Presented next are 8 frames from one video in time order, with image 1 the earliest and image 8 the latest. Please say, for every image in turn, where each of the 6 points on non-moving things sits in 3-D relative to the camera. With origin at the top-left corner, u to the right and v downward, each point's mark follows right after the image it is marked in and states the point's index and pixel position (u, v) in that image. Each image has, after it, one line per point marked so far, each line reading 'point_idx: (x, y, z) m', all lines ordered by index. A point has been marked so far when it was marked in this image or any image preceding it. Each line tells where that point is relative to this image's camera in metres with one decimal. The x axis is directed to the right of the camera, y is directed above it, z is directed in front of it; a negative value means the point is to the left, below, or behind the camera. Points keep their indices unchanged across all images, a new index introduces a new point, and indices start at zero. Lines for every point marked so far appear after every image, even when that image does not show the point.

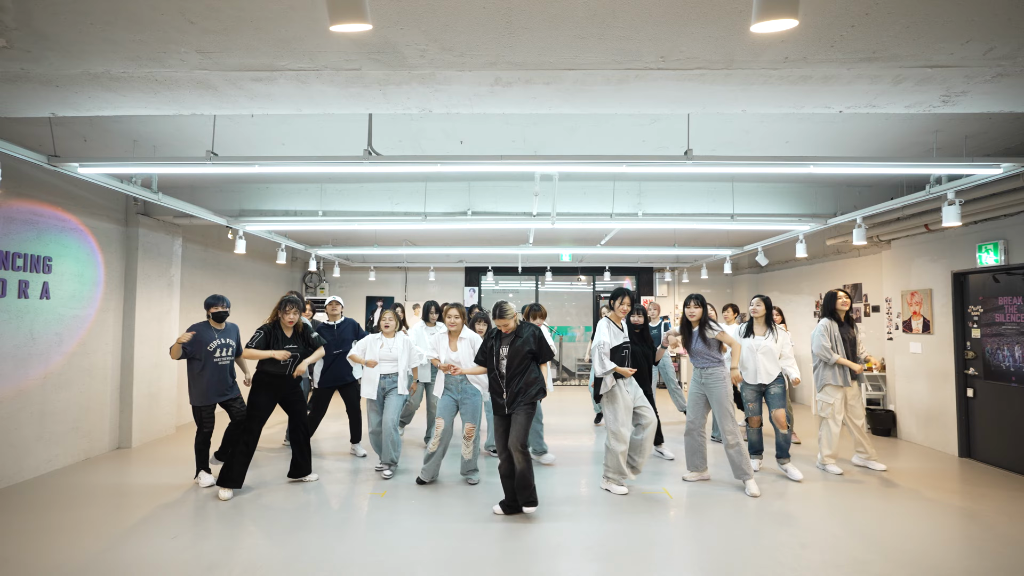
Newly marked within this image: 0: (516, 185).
0: (0.0, +1.1, +5.3) m
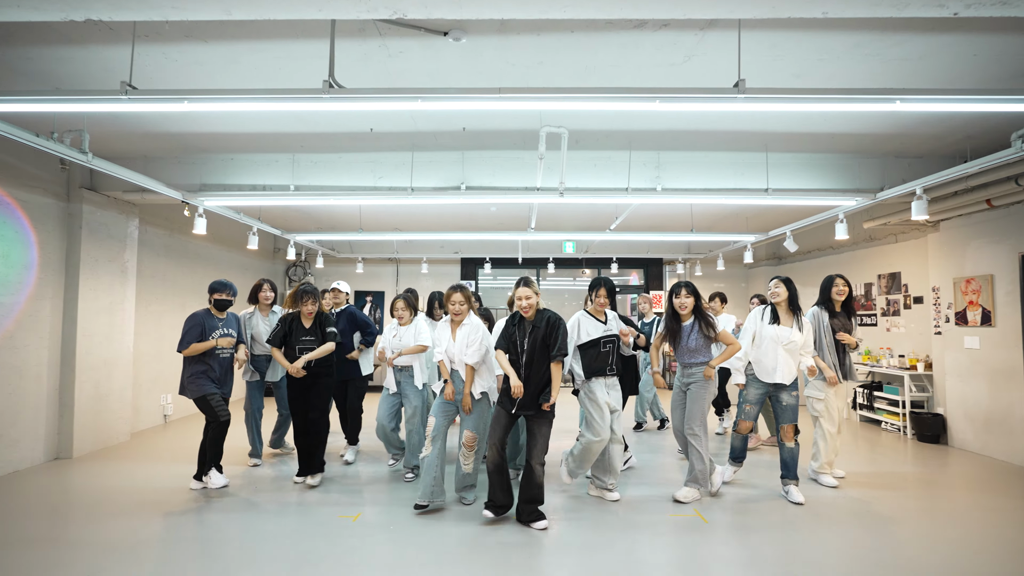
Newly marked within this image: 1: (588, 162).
0: (0.0, +1.3, +4.6) m
1: (+0.7, +1.2, +4.7) m
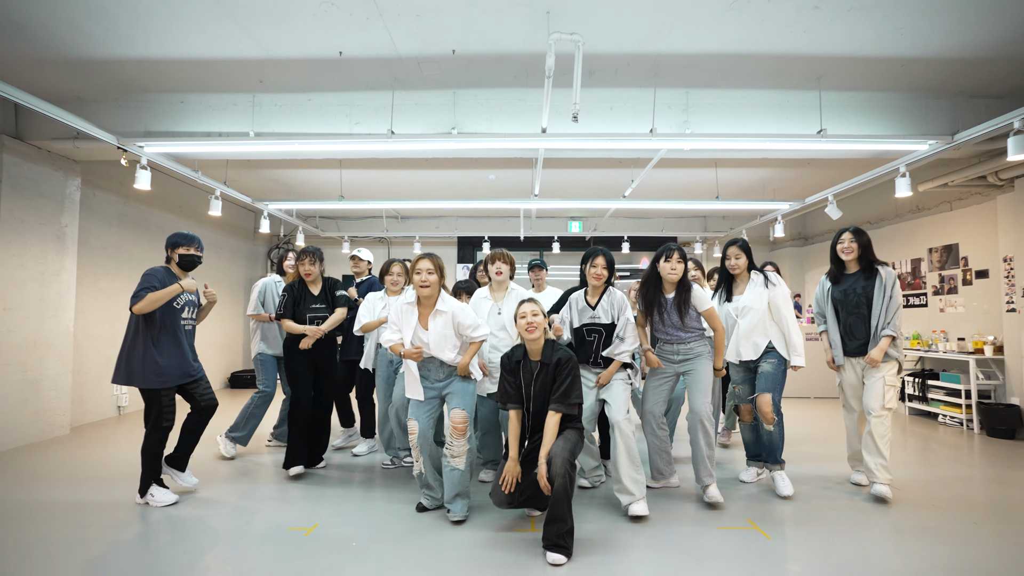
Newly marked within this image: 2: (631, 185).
0: (+0.1, +1.5, +3.9) m
1: (+0.7, +1.5, +3.9) m
2: (+1.3, +1.1, +5.4) m
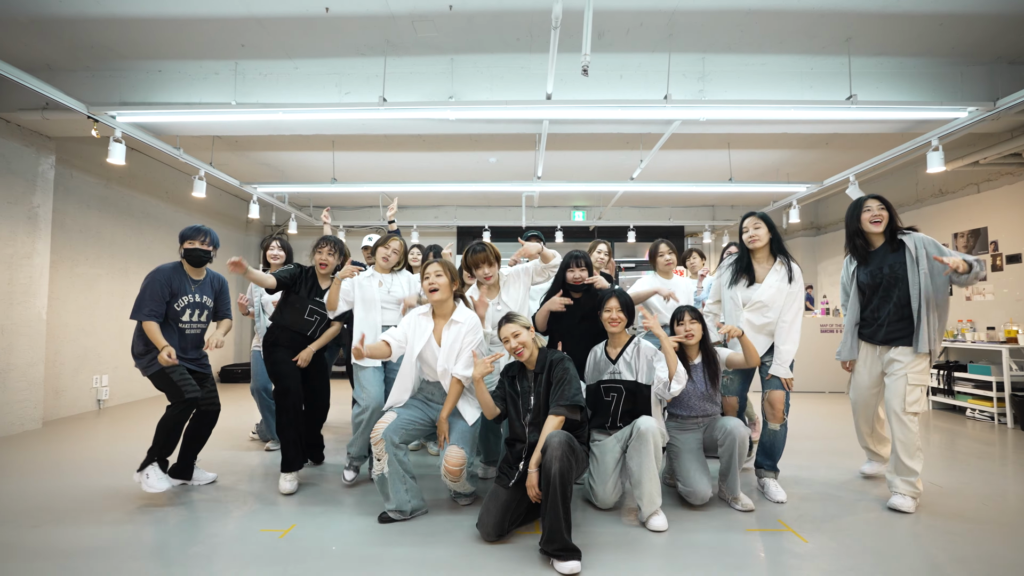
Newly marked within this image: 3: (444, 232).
0: (+0.1, +1.7, +3.6) m
1: (+0.7, +1.6, +3.6) m
2: (+1.3, +1.3, +5.1) m
3: (-1.1, +0.9, +8.0) m
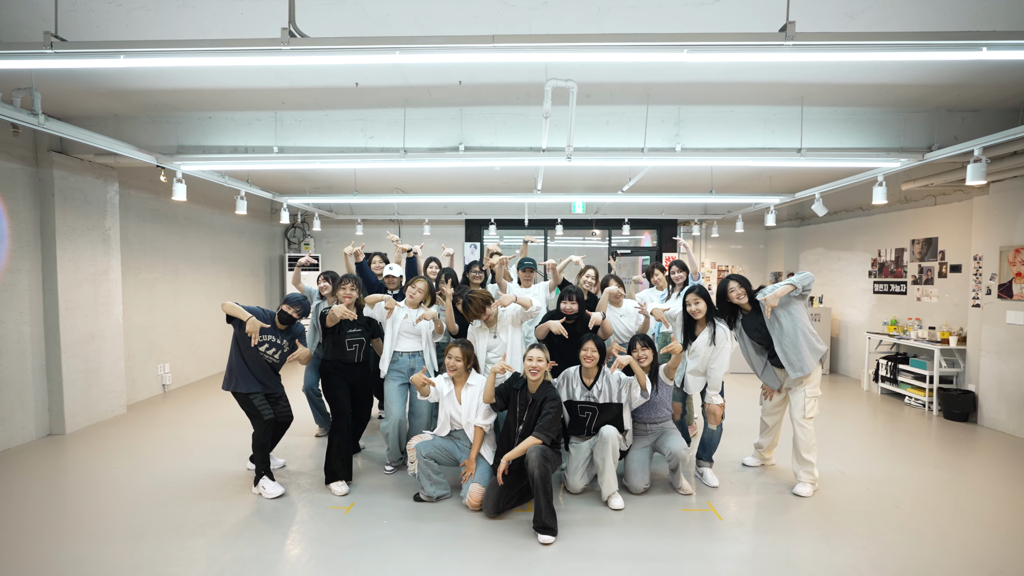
0: (+0.1, +1.5, +4.2) m
1: (+0.8, +1.5, +4.2) m
2: (+1.4, +1.3, +5.7) m
3: (-1.1, +1.2, +8.6) m
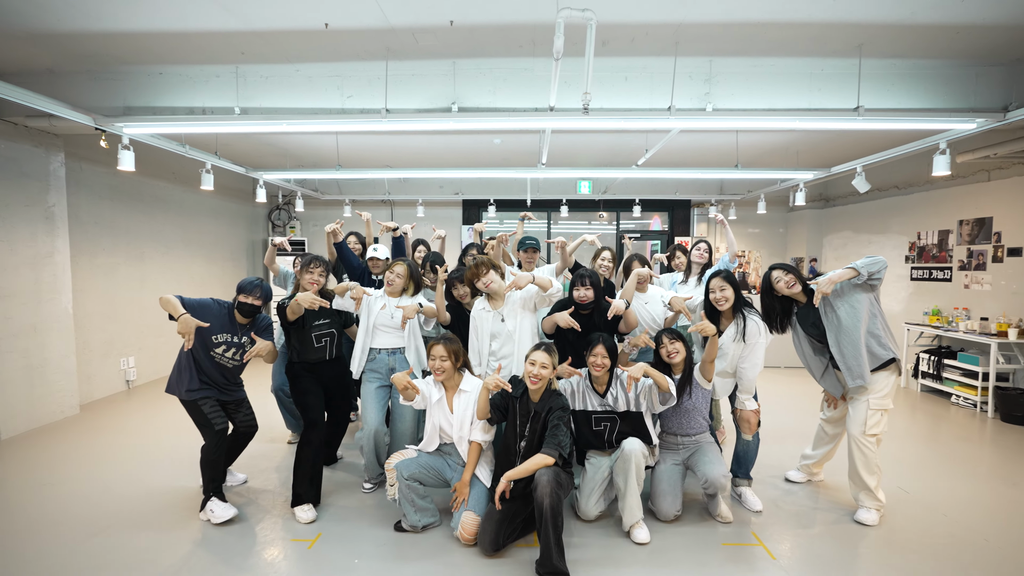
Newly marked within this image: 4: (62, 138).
0: (+0.1, +1.6, +3.5) m
1: (+0.8, +1.6, +3.6) m
2: (+1.4, +1.4, +5.1) m
3: (-1.0, +1.4, +8.0) m
4: (-4.1, +1.4, +4.4) m
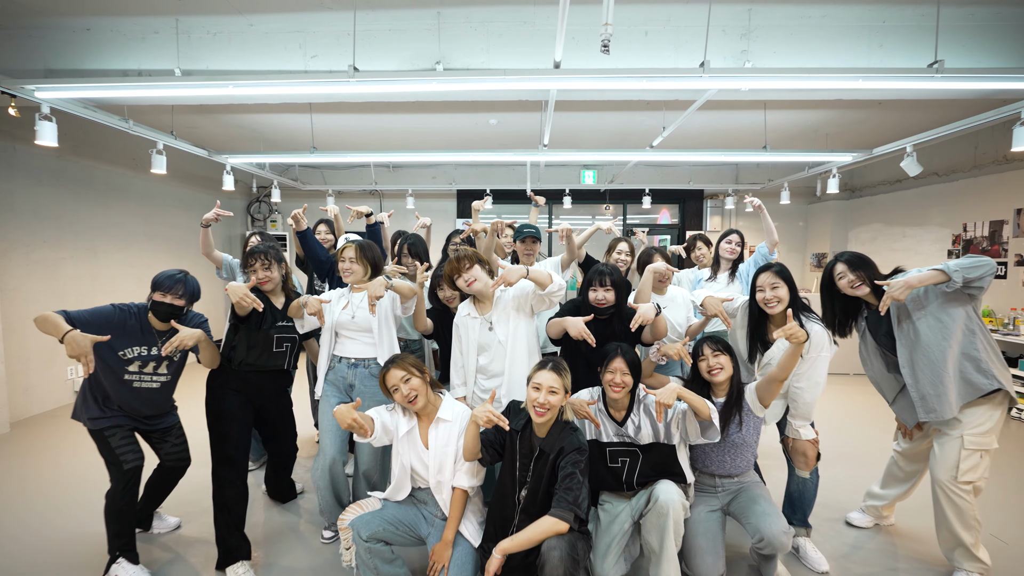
0: (+0.1, +1.6, +2.9) m
1: (+0.8, +1.6, +2.9) m
2: (+1.4, +1.4, +4.4) m
3: (-1.1, +1.4, +7.4) m
4: (-4.1, +1.4, +3.8) m
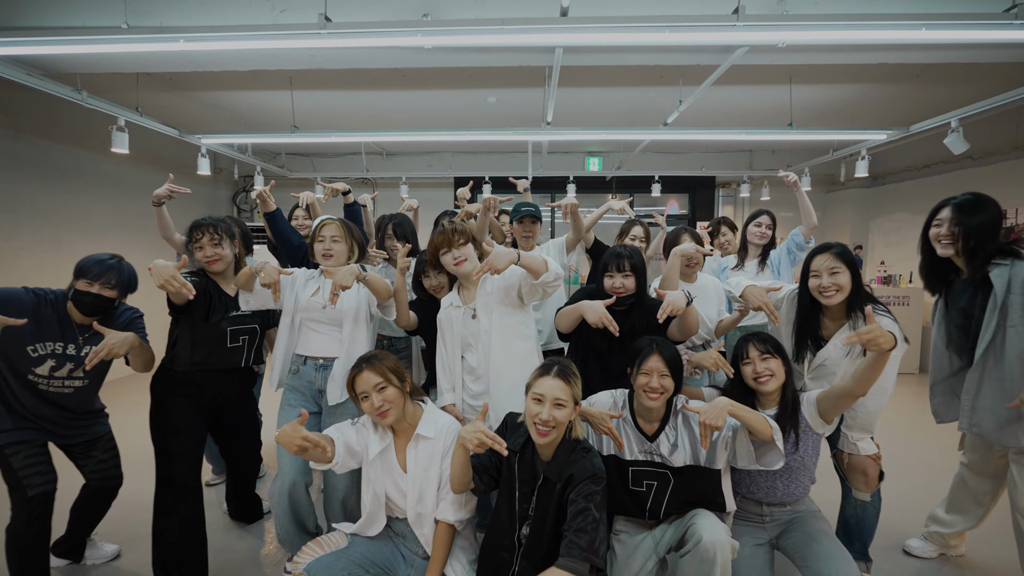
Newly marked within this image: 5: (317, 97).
0: (+0.1, +1.7, +2.5) m
1: (+0.7, +1.6, +2.5) m
2: (+1.4, +1.5, +4.0) m
3: (-1.1, +1.5, +7.0) m
4: (-4.1, +1.4, +3.4) m
5: (-1.7, +1.7, +4.3) m
